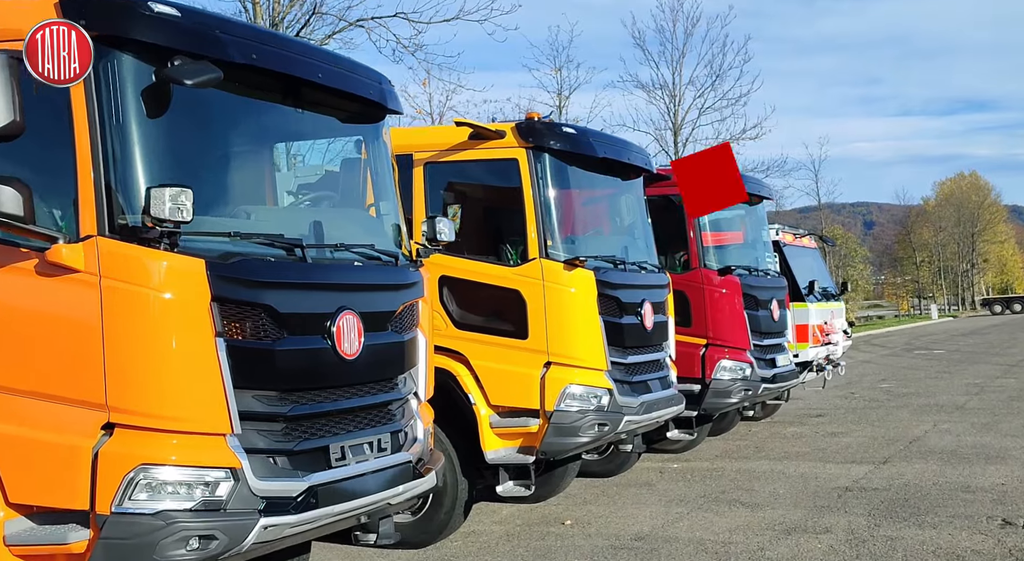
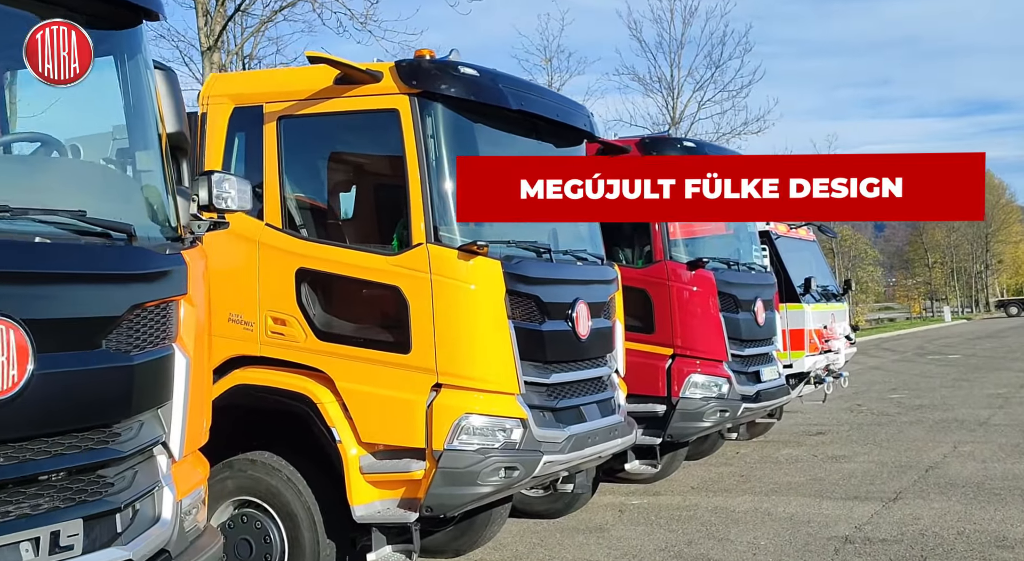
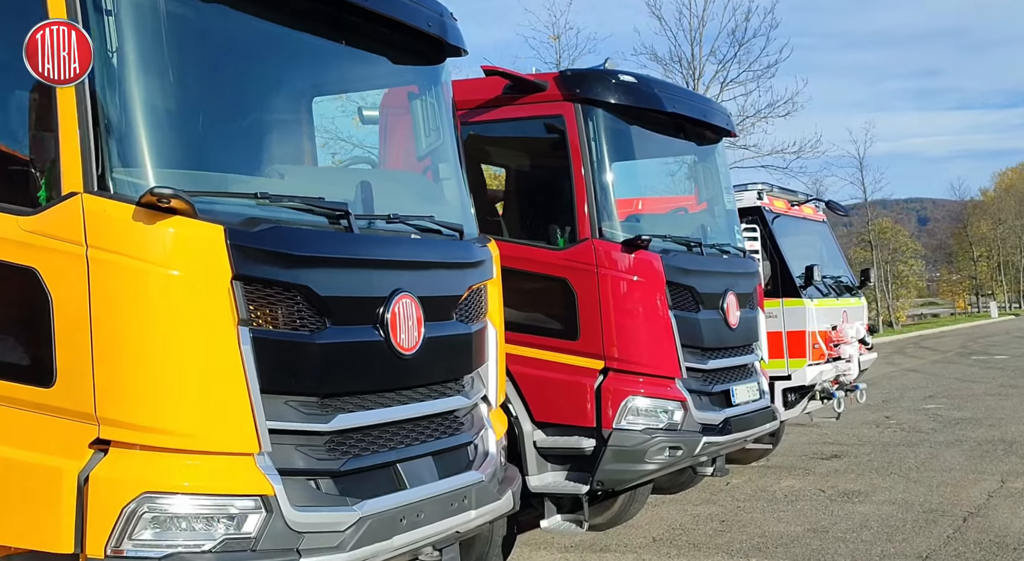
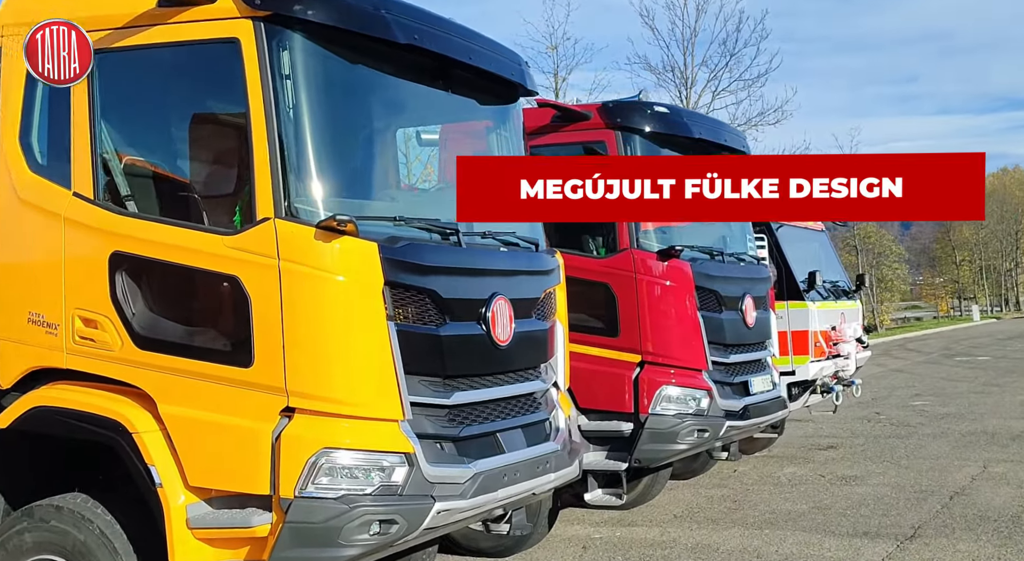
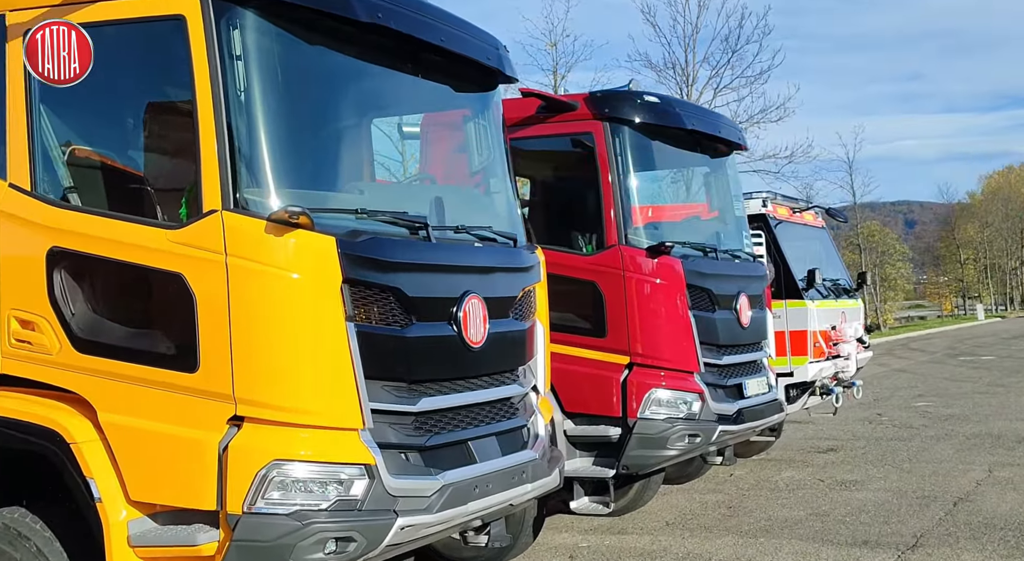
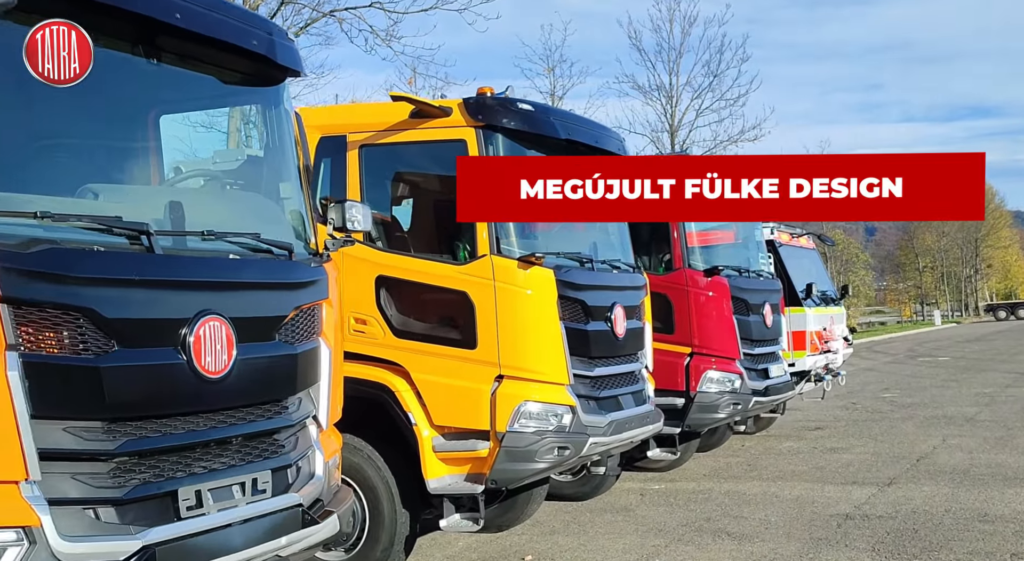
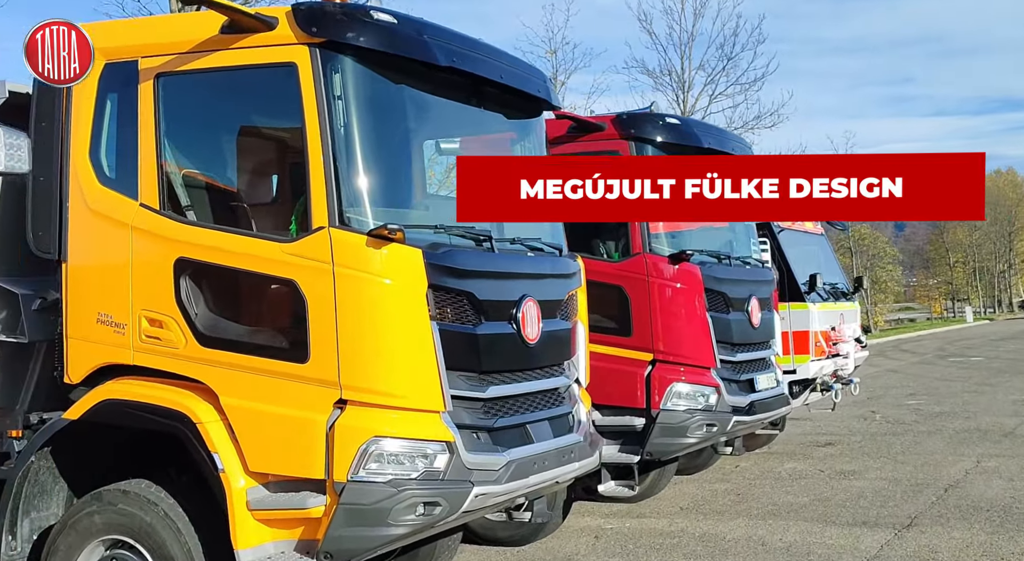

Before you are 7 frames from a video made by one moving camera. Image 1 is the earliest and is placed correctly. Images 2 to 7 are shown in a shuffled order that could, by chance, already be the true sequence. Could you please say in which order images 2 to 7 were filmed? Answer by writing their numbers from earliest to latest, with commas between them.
6, 2, 7, 4, 5, 3
